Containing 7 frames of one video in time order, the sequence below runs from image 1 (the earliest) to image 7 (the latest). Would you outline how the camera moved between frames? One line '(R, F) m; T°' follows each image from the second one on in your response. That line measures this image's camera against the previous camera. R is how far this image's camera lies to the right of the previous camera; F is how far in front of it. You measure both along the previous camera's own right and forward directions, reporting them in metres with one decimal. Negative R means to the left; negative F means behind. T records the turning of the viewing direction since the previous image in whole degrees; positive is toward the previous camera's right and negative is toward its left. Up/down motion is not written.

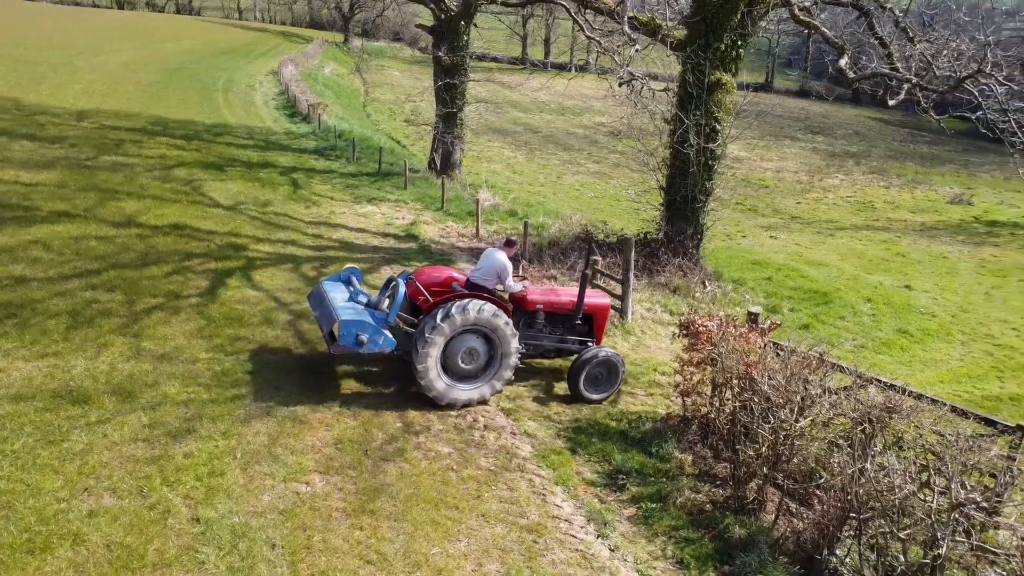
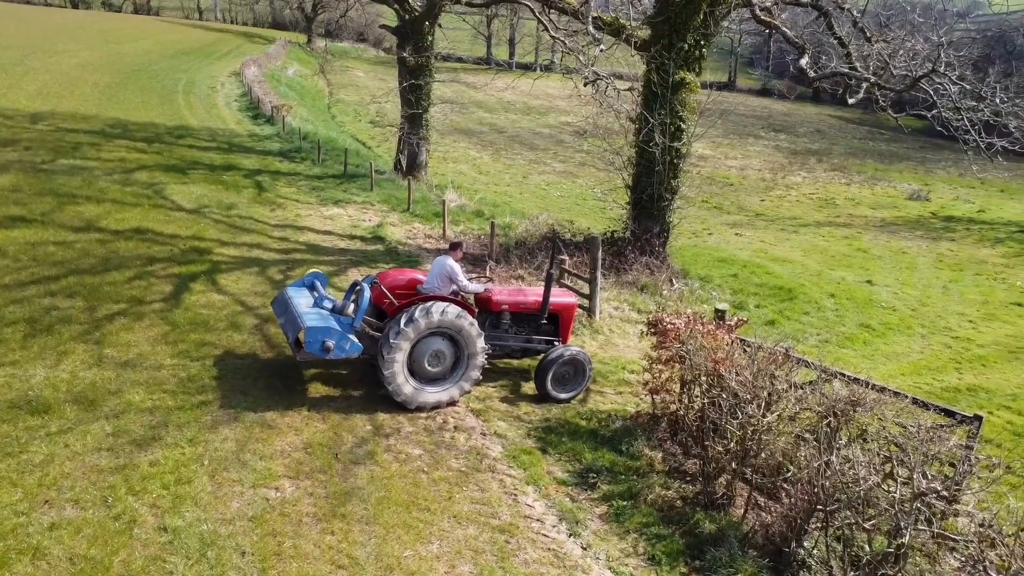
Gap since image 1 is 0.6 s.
(0.0, 0.0) m; +2°
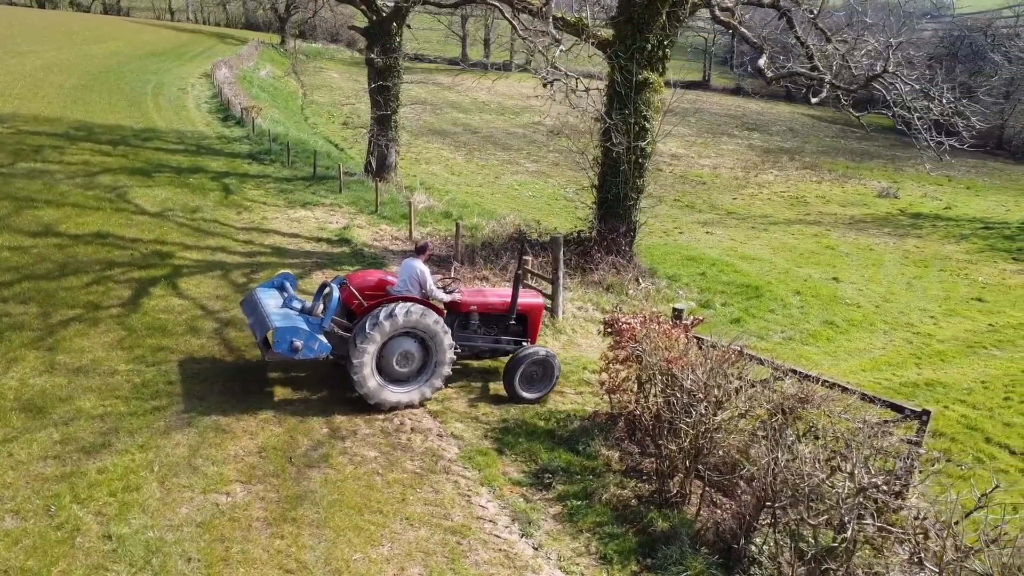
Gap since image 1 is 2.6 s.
(+0.2, 0.0) m; +1°
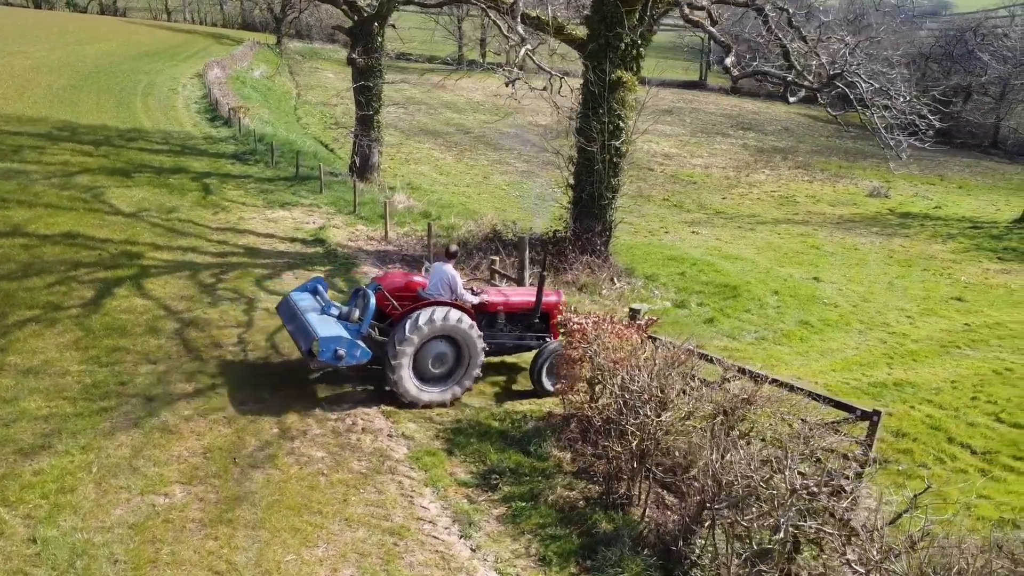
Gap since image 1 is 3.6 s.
(+0.4, 0.0) m; 0°
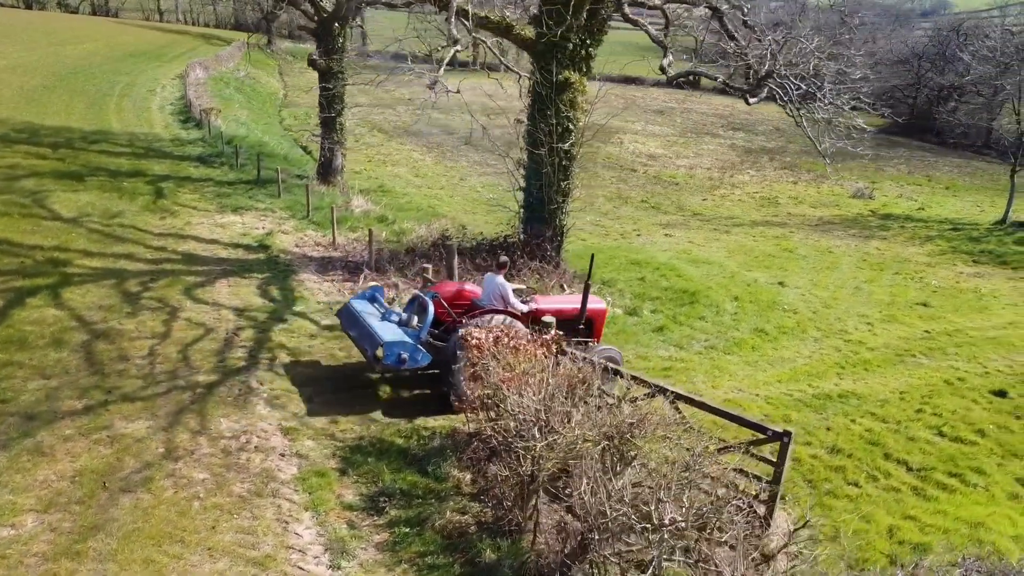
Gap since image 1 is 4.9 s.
(+0.8, +0.3) m; 0°
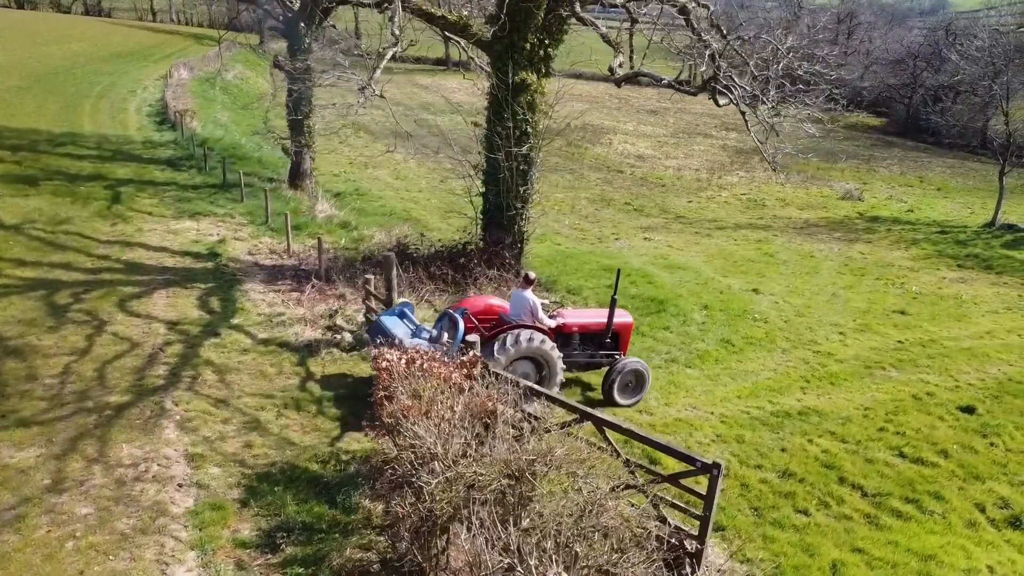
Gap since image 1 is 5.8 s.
(+0.6, +0.4) m; 0°
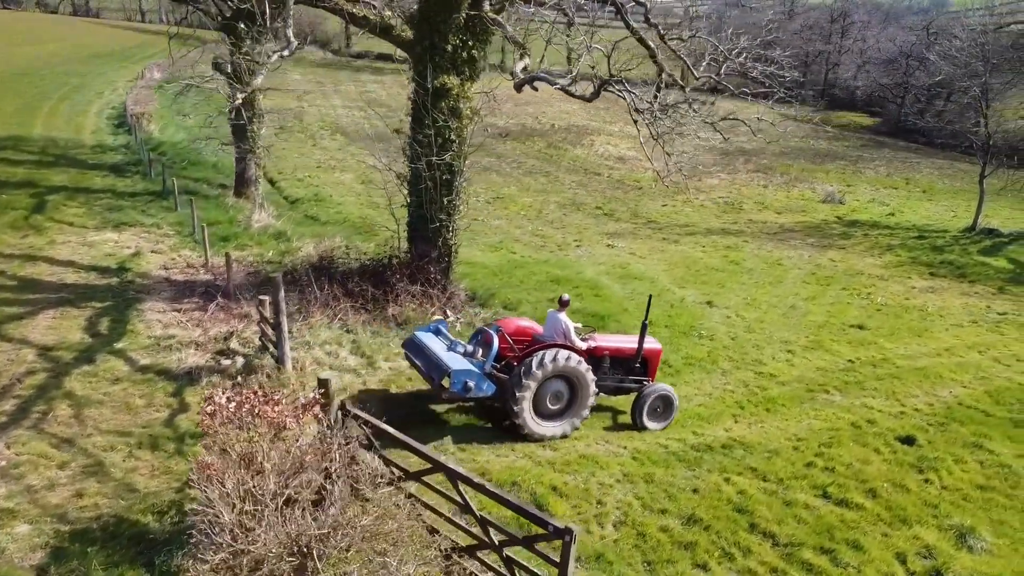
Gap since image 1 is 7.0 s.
(+1.0, +0.7) m; 0°
